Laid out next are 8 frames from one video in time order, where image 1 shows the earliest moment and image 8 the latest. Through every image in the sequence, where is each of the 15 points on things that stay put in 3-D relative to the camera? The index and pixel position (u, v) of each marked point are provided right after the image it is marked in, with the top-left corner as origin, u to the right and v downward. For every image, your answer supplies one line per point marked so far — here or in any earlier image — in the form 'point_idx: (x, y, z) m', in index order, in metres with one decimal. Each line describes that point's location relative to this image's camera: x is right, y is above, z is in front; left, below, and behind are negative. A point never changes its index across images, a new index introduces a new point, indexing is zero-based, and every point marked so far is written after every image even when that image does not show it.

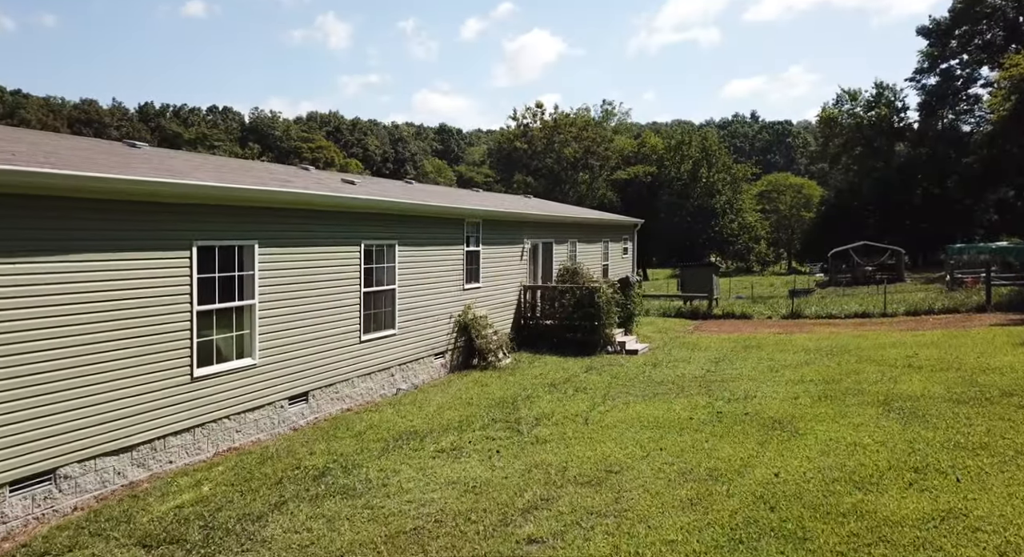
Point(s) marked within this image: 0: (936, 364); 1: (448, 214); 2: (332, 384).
0: (+6.3, -1.3, +10.9) m
1: (-1.0, +1.0, +11.9) m
2: (-2.2, -1.3, +8.9) m
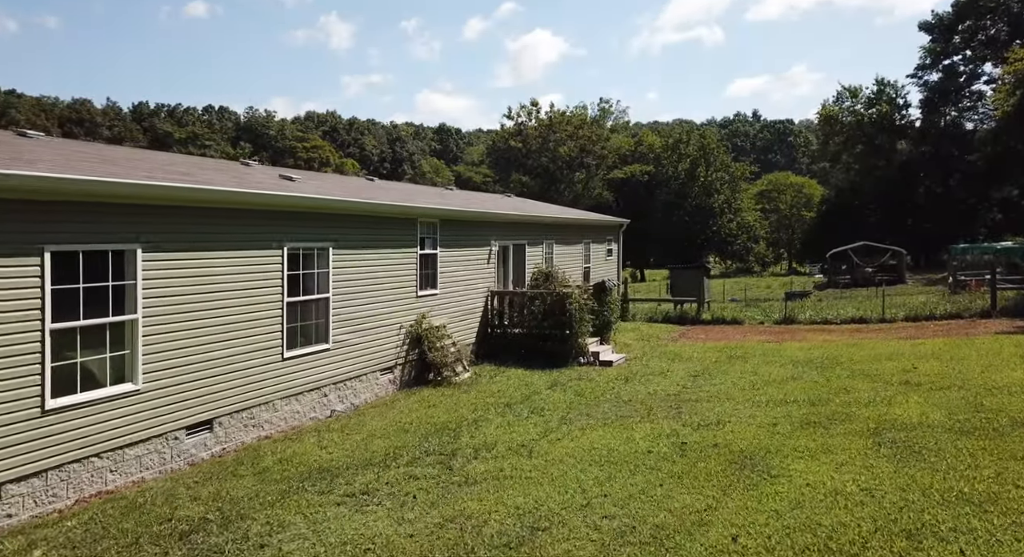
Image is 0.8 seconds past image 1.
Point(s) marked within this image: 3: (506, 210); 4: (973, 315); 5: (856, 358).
0: (+5.7, -1.4, +9.8) m
1: (-1.6, +0.9, +10.8) m
2: (-2.8, -1.4, +7.8) m
3: (0.0, +1.4, +14.5) m
4: (+12.2, -1.0, +19.4) m
5: (+5.9, -1.4, +12.7) m
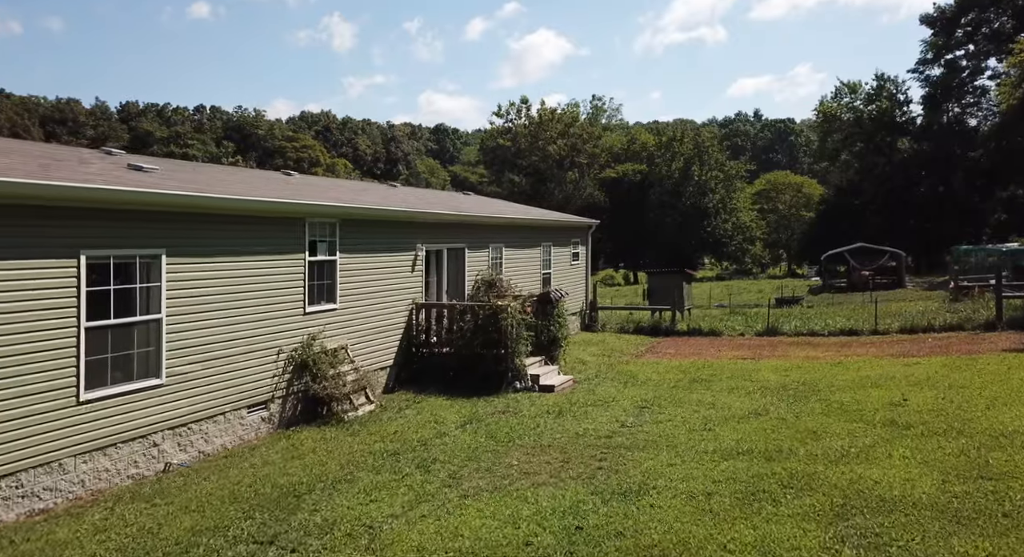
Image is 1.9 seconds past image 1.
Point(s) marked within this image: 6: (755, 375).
0: (+4.5, -1.6, +7.9) m
1: (-2.8, +0.8, +8.9) m
2: (-4.0, -1.6, +5.9) m
3: (-1.2, +1.2, +12.6) m
4: (+11.0, -1.2, +17.4) m
5: (+4.8, -1.6, +10.8) m
6: (+4.0, -1.6, +12.2) m
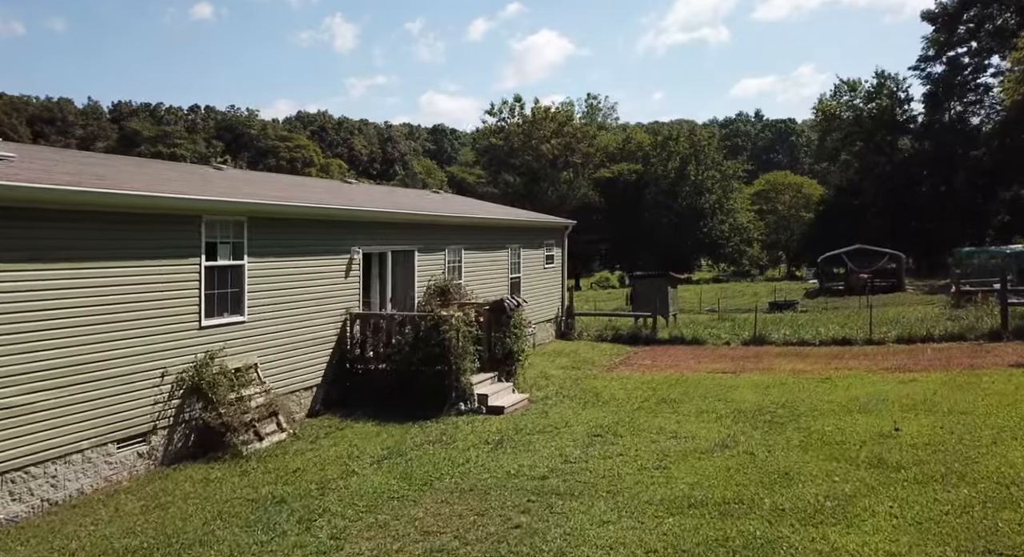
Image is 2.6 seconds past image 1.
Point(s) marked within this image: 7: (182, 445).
0: (+3.7, -1.7, +6.6) m
1: (-3.6, +0.6, +7.6) m
2: (-4.8, -1.7, +4.6) m
3: (-2.0, +1.1, +11.3) m
4: (+10.3, -1.3, +16.1) m
5: (+4.0, -1.7, +9.5) m
6: (+3.2, -1.7, +10.9) m
7: (-3.5, -1.8, +7.8) m
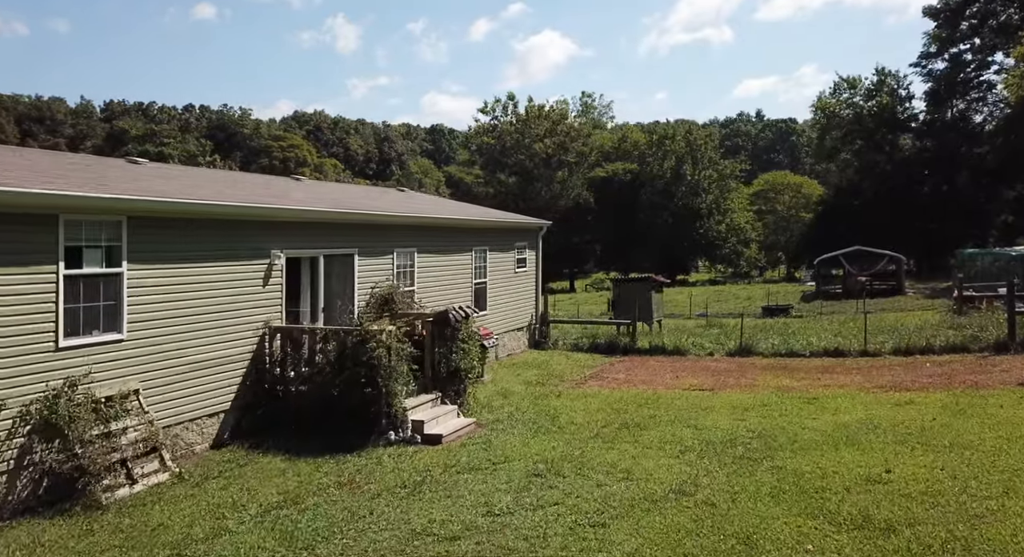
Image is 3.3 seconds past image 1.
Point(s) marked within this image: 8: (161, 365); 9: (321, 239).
0: (+2.9, -1.8, +5.3) m
1: (-4.4, +0.5, +6.4) m
2: (-5.6, -1.8, +3.4) m
3: (-2.7, +1.0, +10.1) m
4: (+9.5, -1.4, +14.8) m
5: (+3.2, -1.8, +8.2) m
6: (+2.5, -1.9, +9.6) m
7: (-4.2, -1.9, +6.6) m
8: (-3.7, -0.9, +7.8) m
9: (-2.7, +0.5, +10.3) m
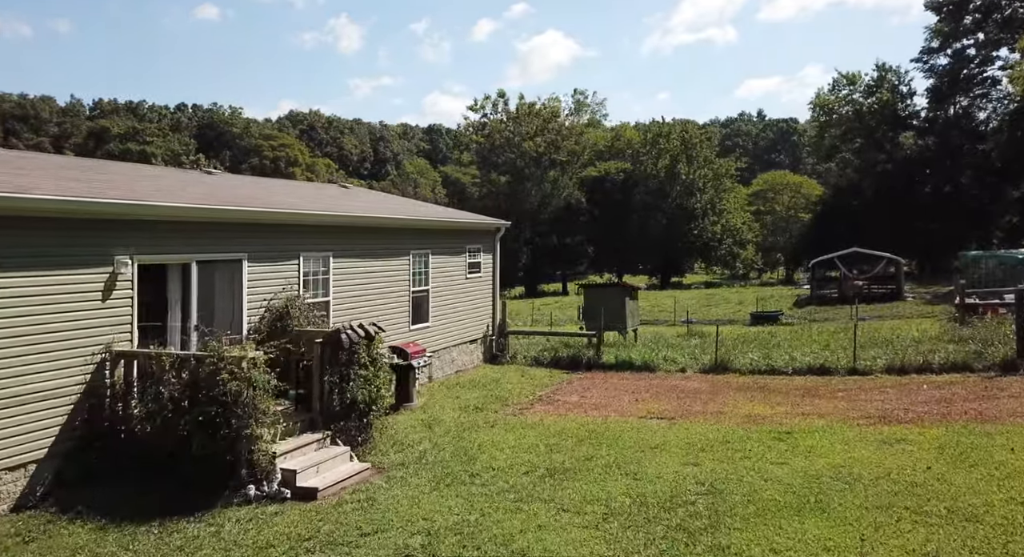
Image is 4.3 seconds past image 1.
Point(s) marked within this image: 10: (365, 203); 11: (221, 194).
0: (+1.9, -1.9, +3.5) m
1: (-5.4, +0.4, +4.6) m
2: (-6.7, -2.0, +1.6) m
3: (-3.8, +0.8, +8.3) m
4: (+8.5, -1.6, +13.0) m
5: (+2.2, -2.0, +6.4) m
6: (+1.4, -2.0, +7.9) m
7: (-5.3, -2.0, +4.8) m
8: (-4.8, -1.1, +6.1) m
9: (-3.8, +0.4, +8.6) m
10: (-3.0, +1.6, +15.3) m
11: (-4.3, +1.2, +10.1) m
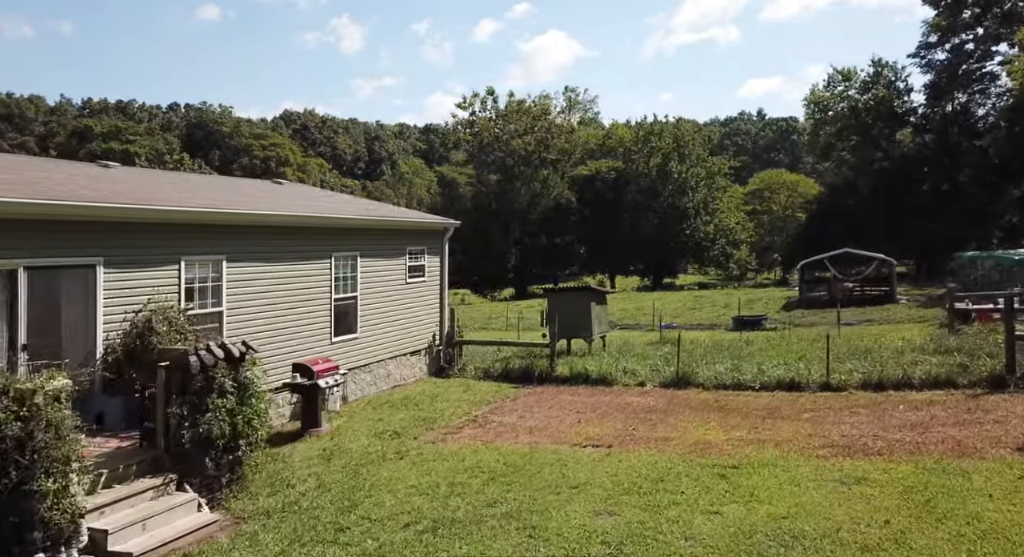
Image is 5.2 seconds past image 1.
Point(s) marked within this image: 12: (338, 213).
0: (+0.8, -2.0, +2.2) m
1: (-6.5, +0.2, +3.3) m
2: (-7.8, -2.1, +0.3) m
3: (-4.9, +0.7, +7.0) m
4: (+7.4, -1.7, +11.7) m
5: (+1.1, -2.1, +5.1) m
6: (+0.3, -2.1, +6.6) m
7: (-6.4, -2.2, +3.5) m
8: (-5.9, -1.2, +4.8) m
9: (-4.9, +0.3, +7.3) m
10: (-4.1, +1.5, +14.0) m
11: (-5.3, +1.1, +8.8) m
12: (-3.0, +1.0, +11.7) m
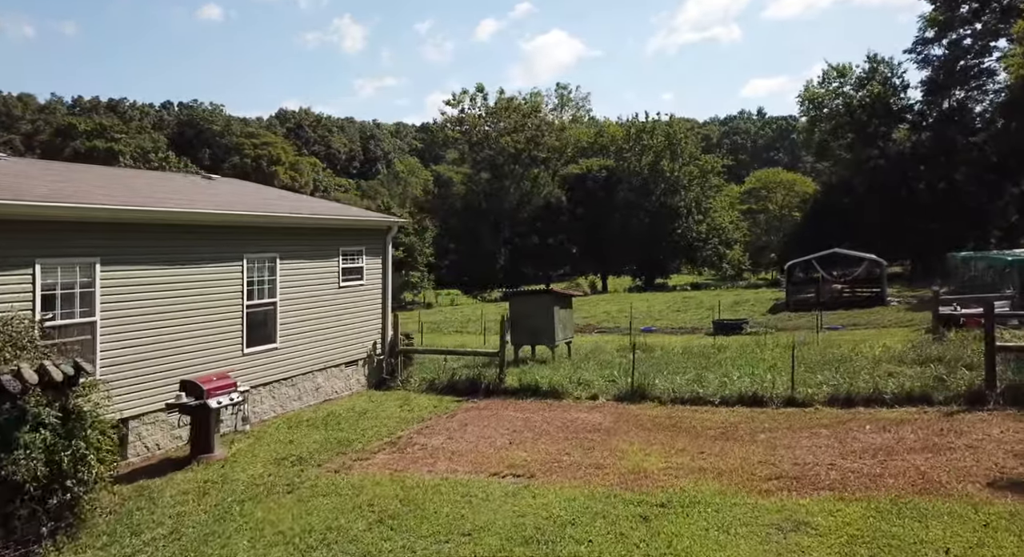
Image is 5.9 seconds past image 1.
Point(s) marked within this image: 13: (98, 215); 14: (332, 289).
0: (-0.3, -2.1, +1.1) m
1: (-7.6, +0.1, +2.3) m
2: (-8.8, -2.2, -0.7) m
3: (-5.9, +0.6, +5.9) m
4: (+6.4, -1.8, +10.6) m
5: (0.0, -2.2, +4.0) m
6: (-0.7, -2.2, +5.5) m
7: (-7.5, -2.3, +2.4) m
8: (-6.9, -1.3, +3.7) m
9: (-5.9, +0.2, +6.2) m
10: (-5.1, +1.4, +12.9) m
11: (-6.4, +1.0, +7.7) m
12: (-4.0, +0.9, +10.6) m
13: (-4.9, +0.6, +8.1) m
14: (-3.2, -0.3, +12.6) m
